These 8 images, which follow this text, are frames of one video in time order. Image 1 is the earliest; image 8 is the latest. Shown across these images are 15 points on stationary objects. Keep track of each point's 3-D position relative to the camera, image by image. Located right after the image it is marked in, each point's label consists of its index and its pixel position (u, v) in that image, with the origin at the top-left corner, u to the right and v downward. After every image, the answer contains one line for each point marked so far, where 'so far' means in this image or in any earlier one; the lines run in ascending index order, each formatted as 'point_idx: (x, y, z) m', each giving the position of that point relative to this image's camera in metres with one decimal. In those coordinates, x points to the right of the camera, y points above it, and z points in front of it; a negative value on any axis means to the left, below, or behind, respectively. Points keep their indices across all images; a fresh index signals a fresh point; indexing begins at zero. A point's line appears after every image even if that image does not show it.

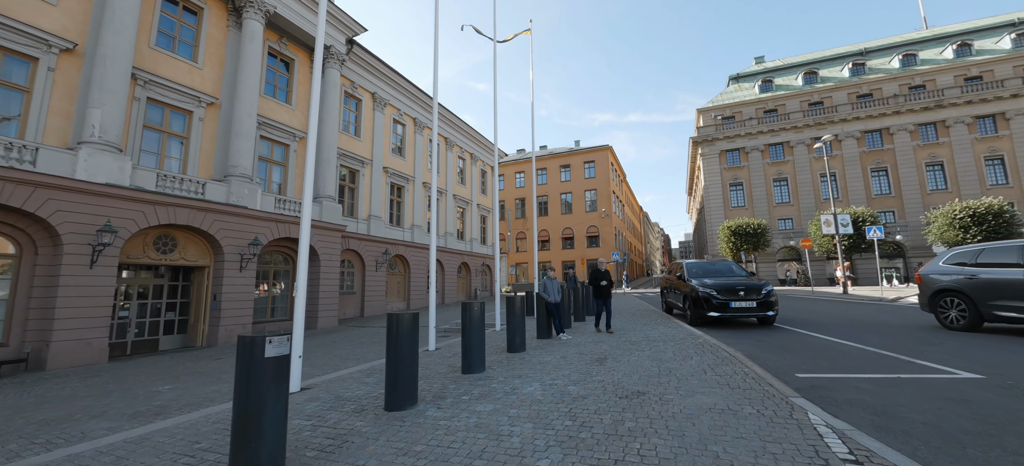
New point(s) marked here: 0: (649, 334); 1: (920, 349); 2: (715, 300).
0: (+2.8, -2.2, +8.1) m
1: (+6.1, -1.8, +5.8) m
2: (+4.8, -1.6, +9.1) m
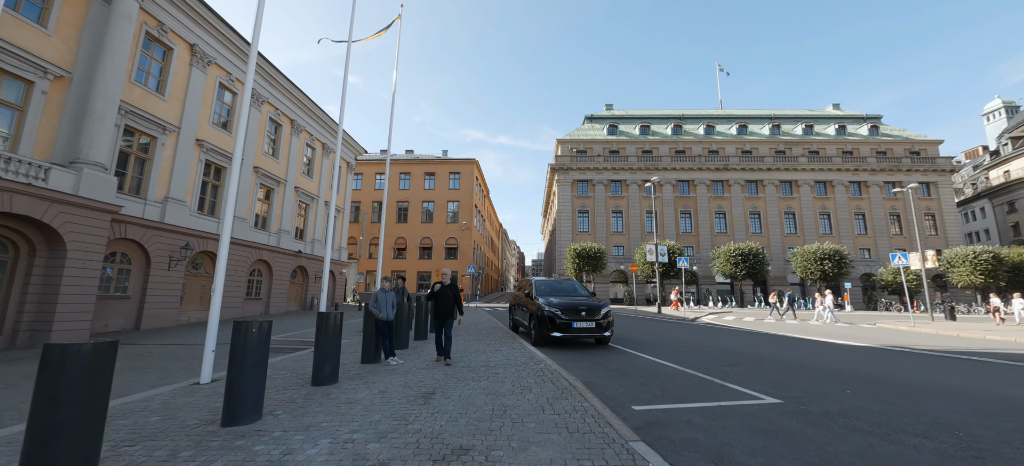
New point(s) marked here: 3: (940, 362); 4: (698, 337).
0: (-0.4, -2.4, +7.2) m
1: (+3.5, -2.2, +6.2) m
2: (+1.1, -2.0, +8.8) m
3: (+8.3, -2.5, +7.3) m
4: (+5.9, -3.3, +12.3) m
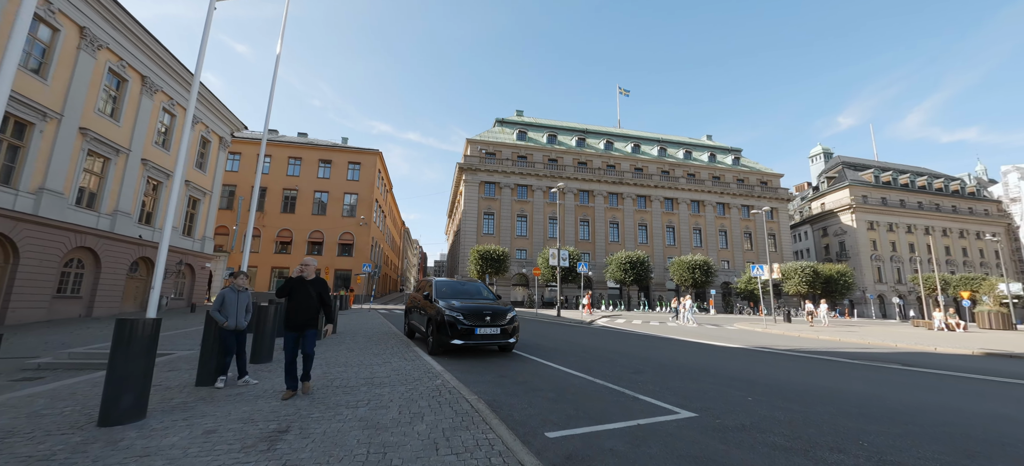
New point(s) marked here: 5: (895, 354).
0: (-2.1, -2.2, +5.9) m
1: (+1.9, -2.3, +5.9) m
2: (-1.1, -1.9, +7.9) m
3: (+6.3, -2.8, +8.2) m
4: (+2.7, -3.5, +12.4) m
5: (+10.6, -3.3, +10.6) m
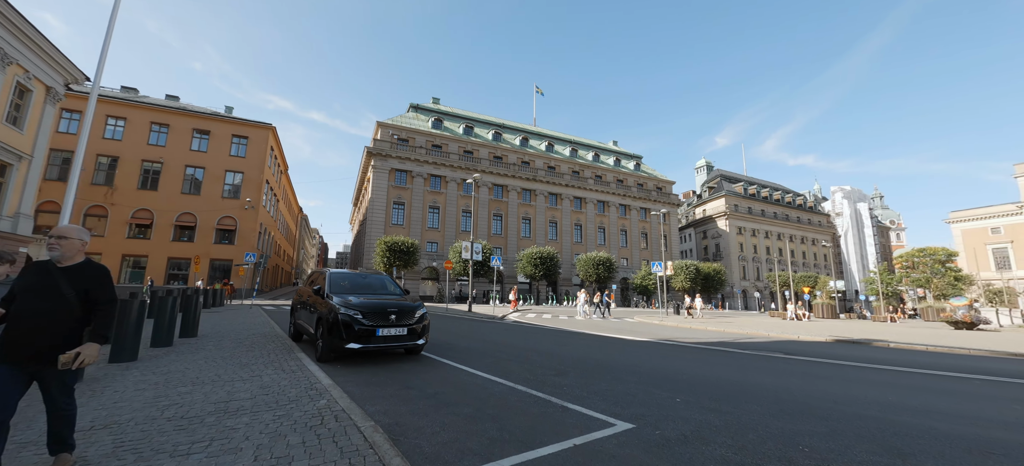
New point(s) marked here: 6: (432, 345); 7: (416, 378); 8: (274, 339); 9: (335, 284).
0: (-3.3, -1.9, +4.5) m
1: (+0.7, -2.1, +5.4) m
2: (-2.6, -1.6, +6.6) m
3: (+4.4, -2.8, +8.6) m
4: (0.0, -3.2, +11.9) m
5: (+8.0, -3.4, +11.9) m
6: (-2.0, -2.8, +9.6) m
7: (-1.4, -2.2, +5.6) m
8: (-6.1, -2.7, +9.9) m
9: (-3.8, -1.1, +8.2) m
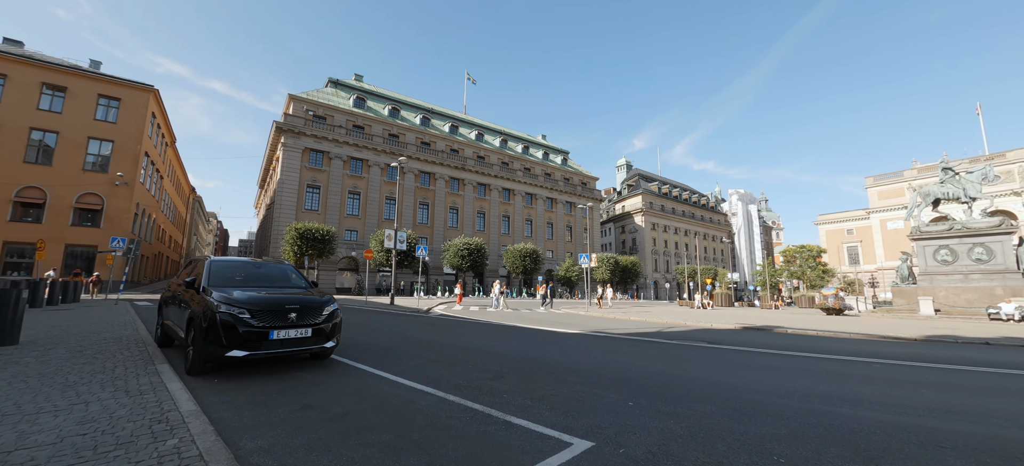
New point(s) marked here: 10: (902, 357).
0: (-3.9, -1.6, +3.0) m
1: (-0.2, -1.9, +4.6) m
2: (-3.6, -1.3, +5.2) m
3: (+2.8, -2.6, +8.5) m
4: (-2.1, -2.9, +11.0) m
5: (+5.8, -3.2, +12.5) m
6: (-3.6, -2.4, +8.3) m
7: (-2.3, -1.9, +4.5) m
8: (-7.7, -2.3, +7.8) m
9: (-5.0, -0.7, +6.6) m
10: (+7.8, -2.5, +7.7) m
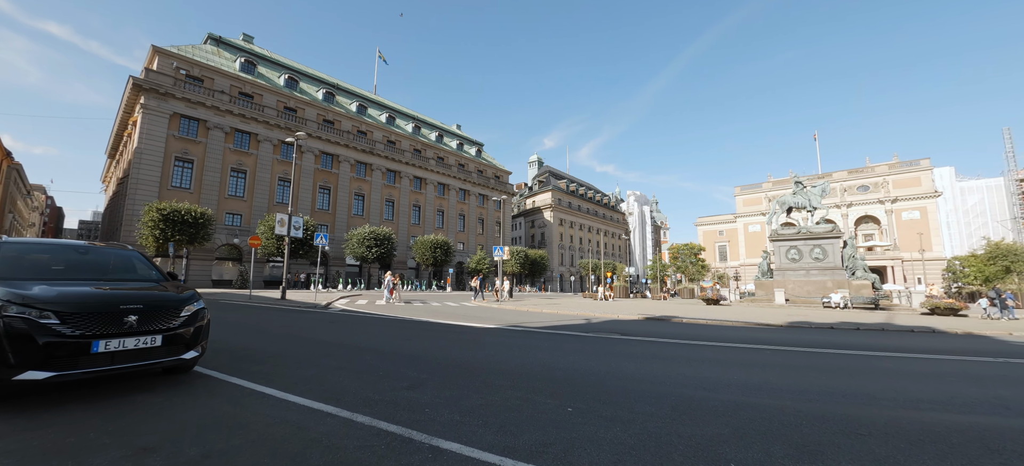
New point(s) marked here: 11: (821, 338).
0: (-4.2, -1.4, +1.5) m
1: (-1.0, -1.7, +3.9) m
2: (-4.4, -1.0, +3.7) m
3: (+1.1, -2.4, +8.4) m
4: (-4.3, -2.5, +9.6) m
5: (+3.0, -3.1, +12.9) m
6: (-5.1, -2.1, +6.7) m
7: (-3.0, -1.7, +3.3) m
8: (-9.0, -1.8, +5.3) m
9: (-6.1, -0.4, +4.7) m
10: (+6.1, -2.5, +8.7) m
11: (+7.8, -2.6, +9.6) m
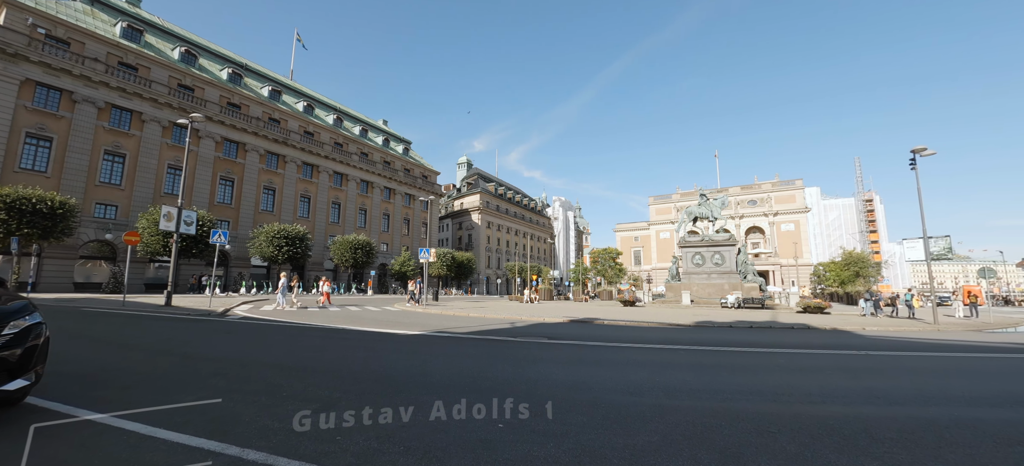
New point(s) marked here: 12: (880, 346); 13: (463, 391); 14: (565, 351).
0: (-4.3, -1.3, +0.4) m
1: (-1.6, -1.8, +3.4) m
2: (-5.0, -0.9, +2.5) m
3: (-0.5, -2.5, +8.2) m
4: (-6.0, -2.4, +8.4) m
5: (+0.5, -3.2, +13.0) m
6: (-6.2, -2.0, +5.3) m
7: (-3.5, -1.6, +2.5) m
8: (-9.8, -1.6, +3.2) m
9: (-6.8, -0.2, +3.2) m
10: (+4.4, -2.7, +9.5) m
11: (+5.9, -2.9, +10.6) m
12: (+8.1, -2.5, +8.4) m
13: (-0.6, -2.0, +4.7) m
14: (+1.1, -2.5, +8.0) m
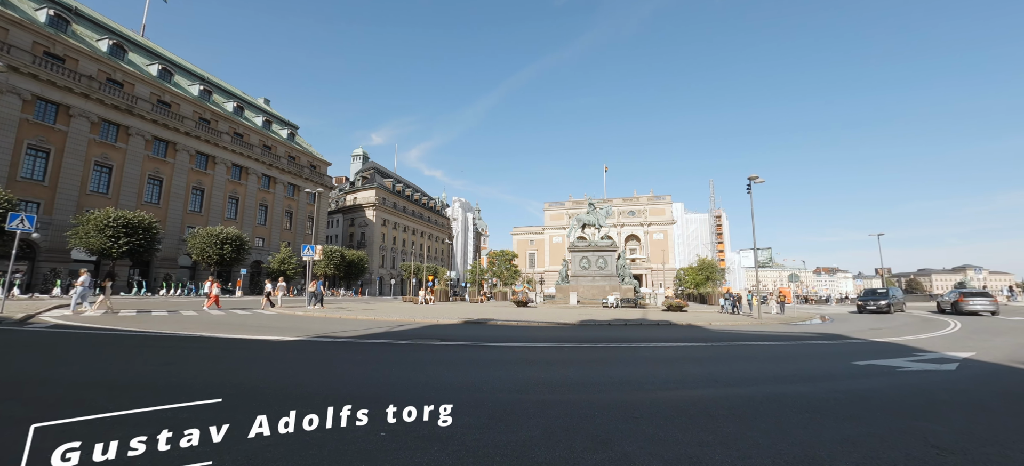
0: (-4.4, -1.1, -0.7) m
1: (-2.6, -1.7, +2.8) m
2: (-5.6, -0.7, +1.1) m
3: (-2.7, -2.4, +7.7) m
4: (-8.1, -2.2, +6.5) m
5: (-2.9, -3.2, +12.6) m
6: (-7.5, -1.7, +3.5) m
7: (-4.1, -1.5, +1.4) m
8: (-10.4, -1.2, +0.6) m
9: (-7.4, 0.0, +1.3) m
10: (+1.7, -2.8, +10.2) m
11: (+2.8, -3.1, +11.7) m
12: (+5.5, -2.8, +10.1) m
13: (-1.9, -1.9, +4.4) m
14: (-1.1, -2.5, +8.0) m
